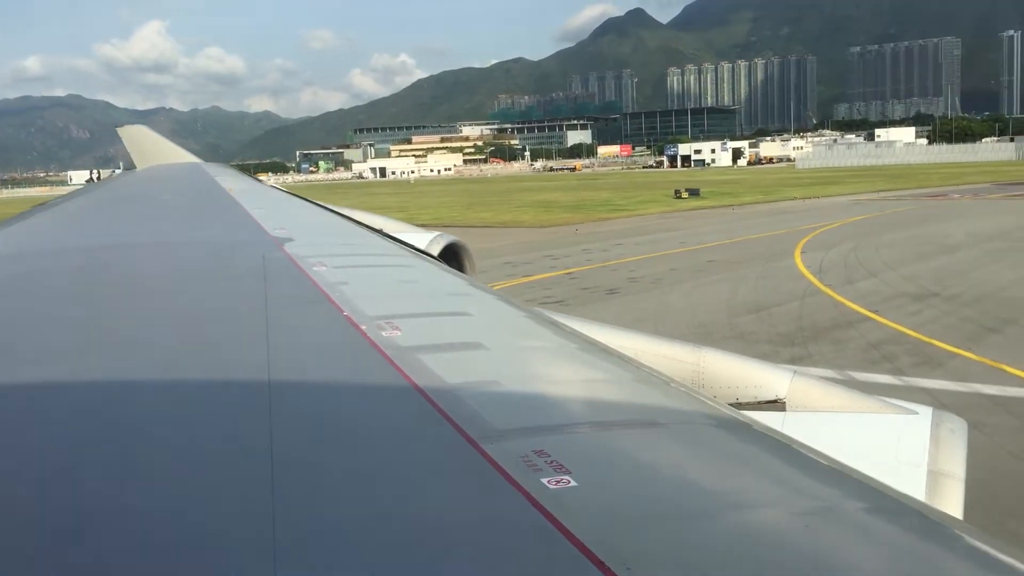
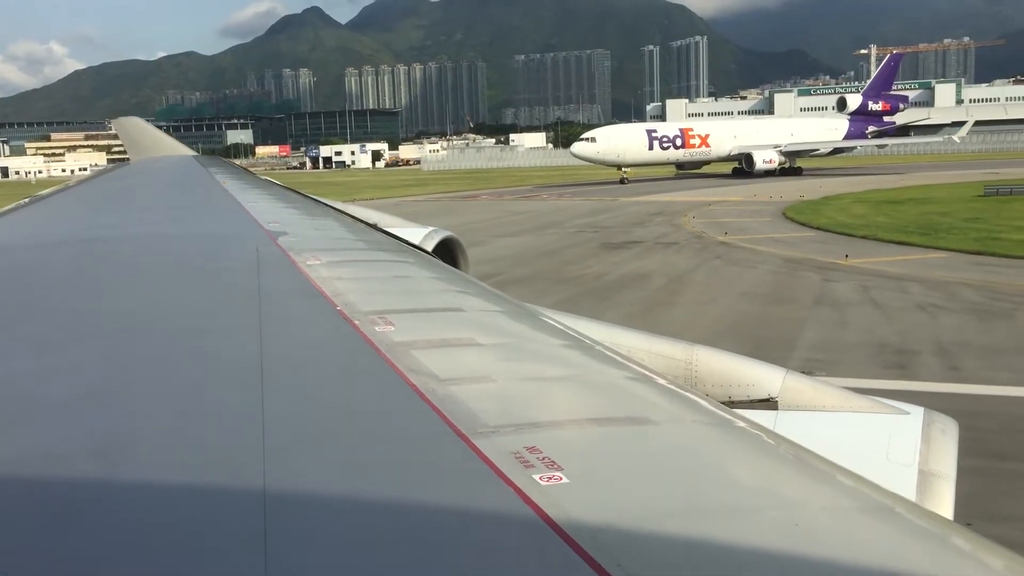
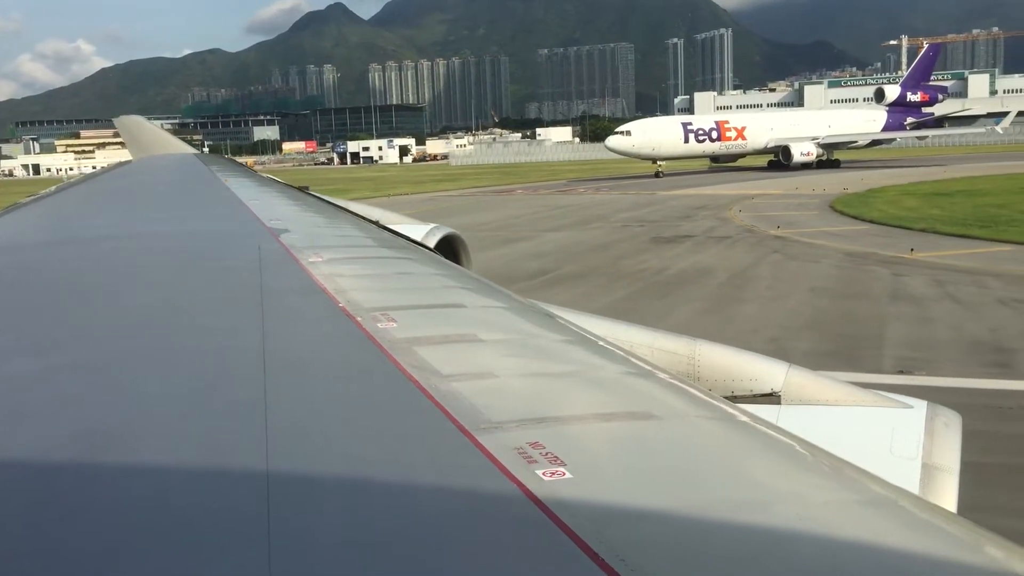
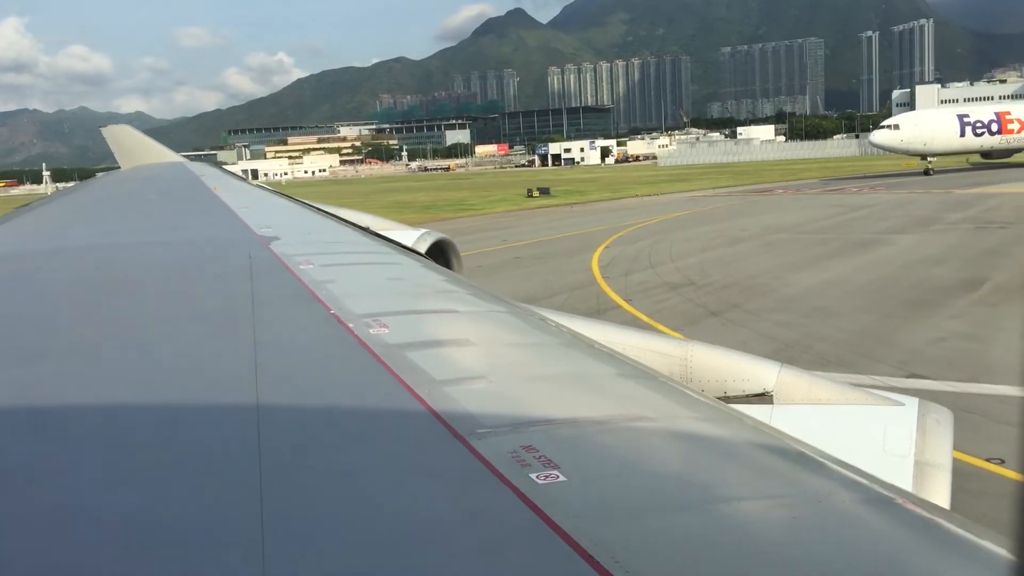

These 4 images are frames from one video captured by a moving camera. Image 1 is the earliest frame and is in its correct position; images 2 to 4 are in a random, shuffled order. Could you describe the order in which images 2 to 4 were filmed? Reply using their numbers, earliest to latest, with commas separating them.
4, 3, 2
